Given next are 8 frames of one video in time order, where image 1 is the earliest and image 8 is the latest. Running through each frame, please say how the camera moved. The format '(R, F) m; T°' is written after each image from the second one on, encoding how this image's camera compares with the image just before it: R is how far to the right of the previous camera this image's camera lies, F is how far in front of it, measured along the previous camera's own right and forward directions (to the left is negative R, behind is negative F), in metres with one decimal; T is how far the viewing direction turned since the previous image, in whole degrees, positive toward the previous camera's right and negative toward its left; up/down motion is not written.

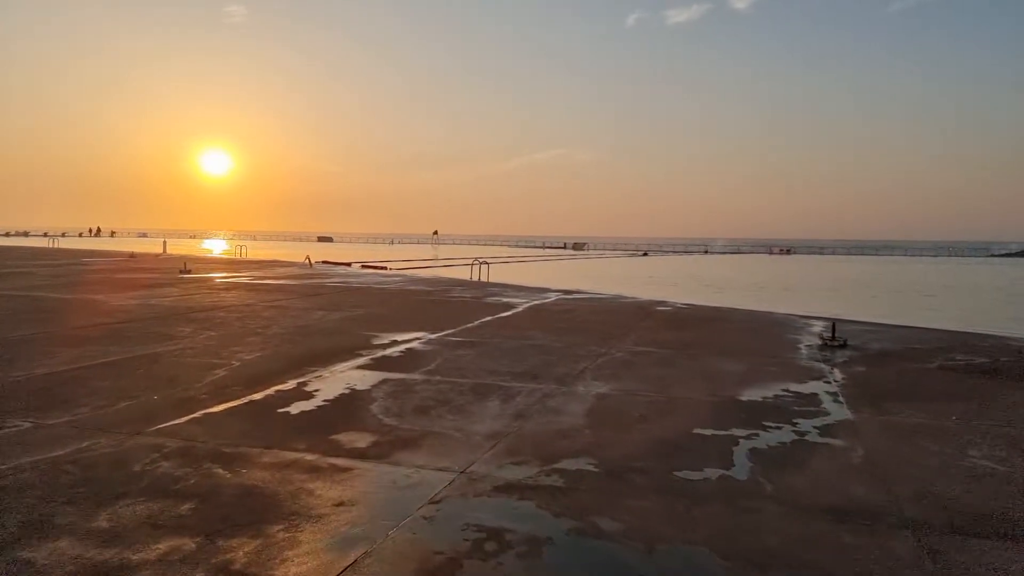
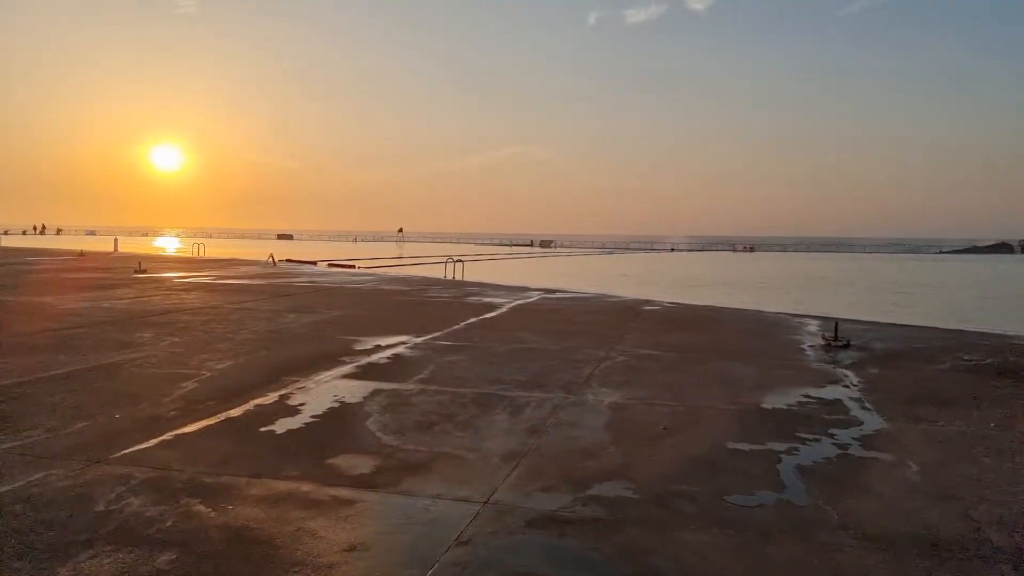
(-0.3, +0.4) m; +3°
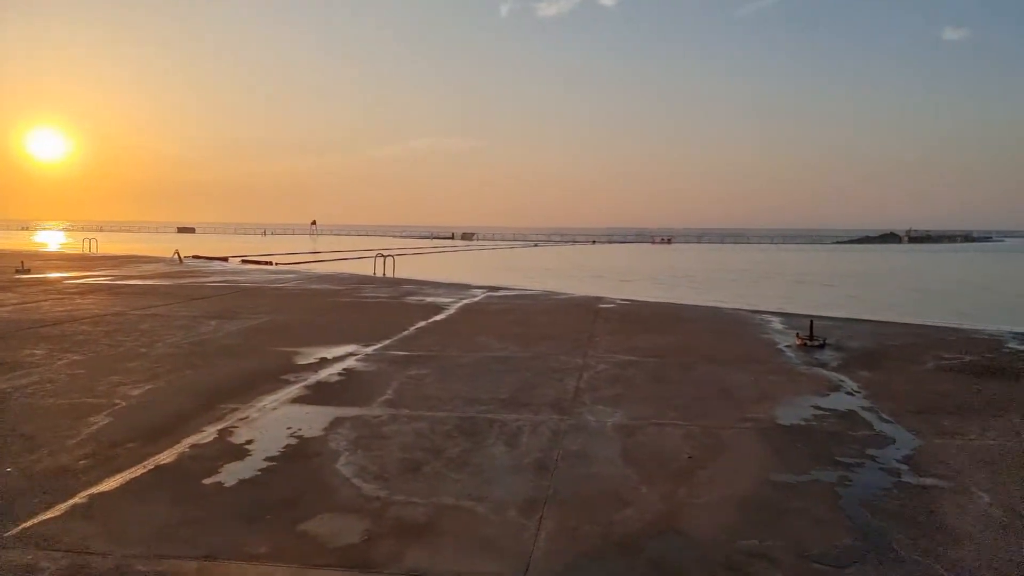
(-0.5, +0.7) m; +7°
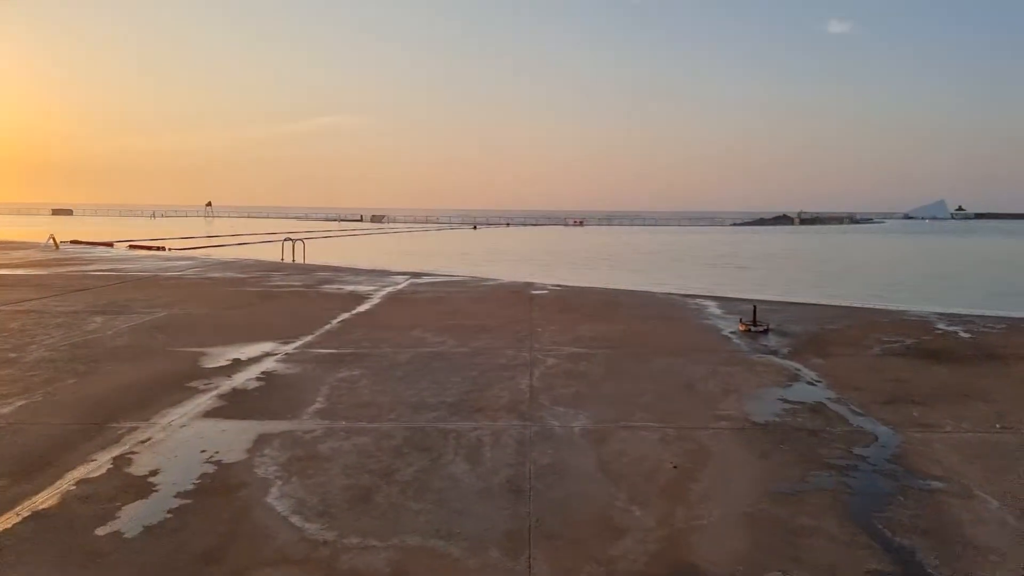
(-0.3, +0.5) m; +8°
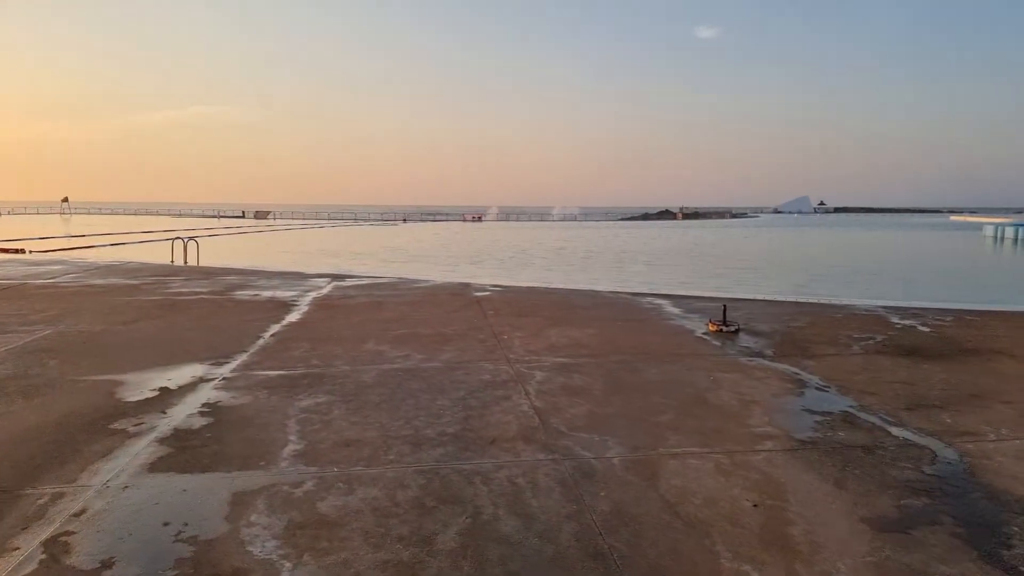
(-0.7, +0.6) m; +9°
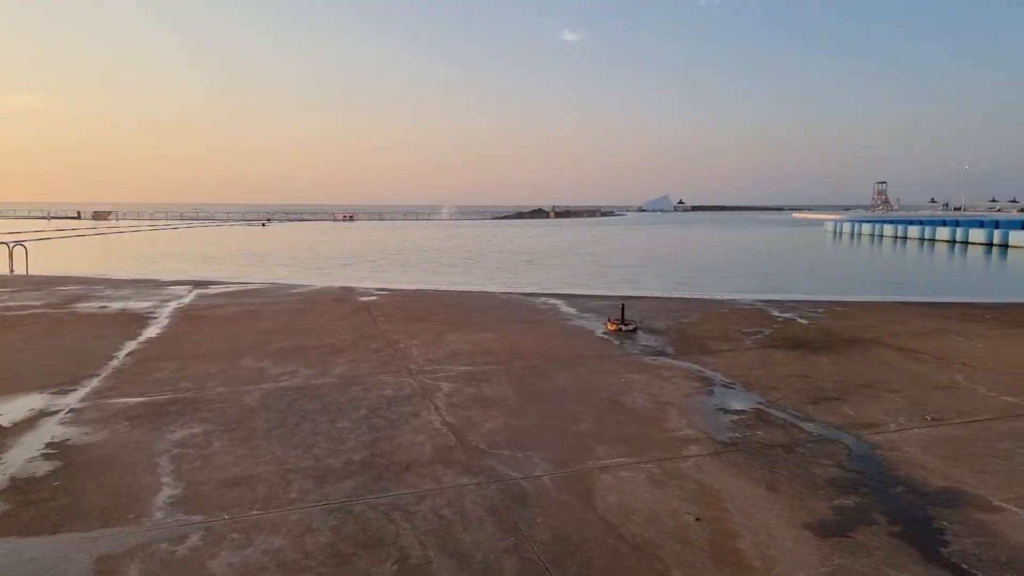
(-0.2, +0.3) m; +11°
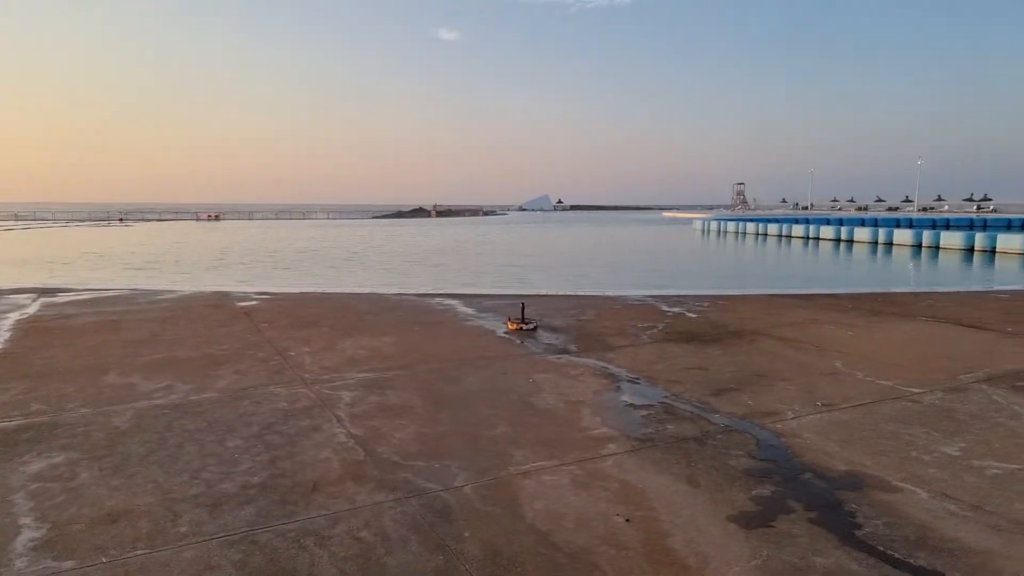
(-0.2, +0.2) m; +10°
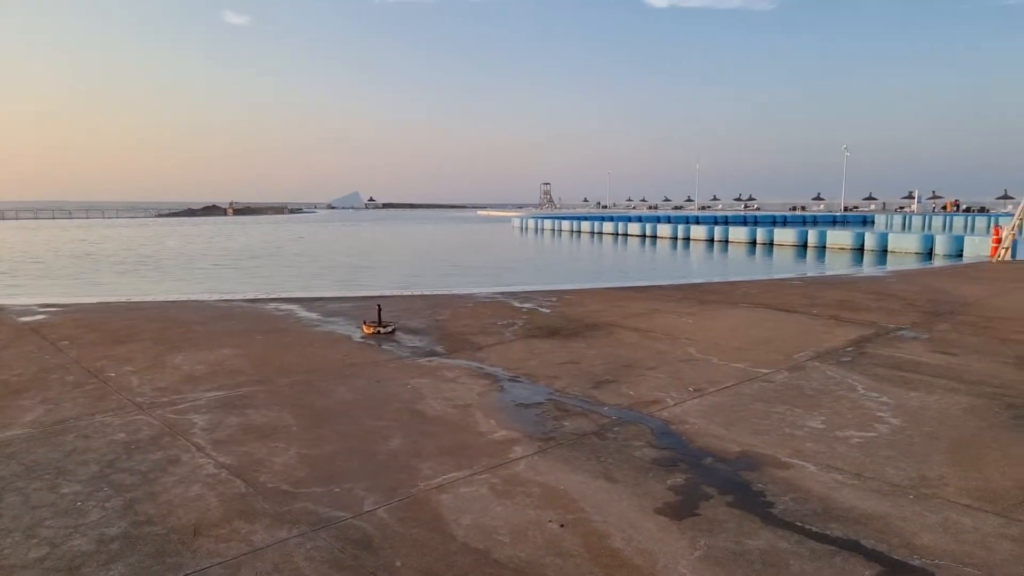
(-0.4, +0.2) m; +16°
